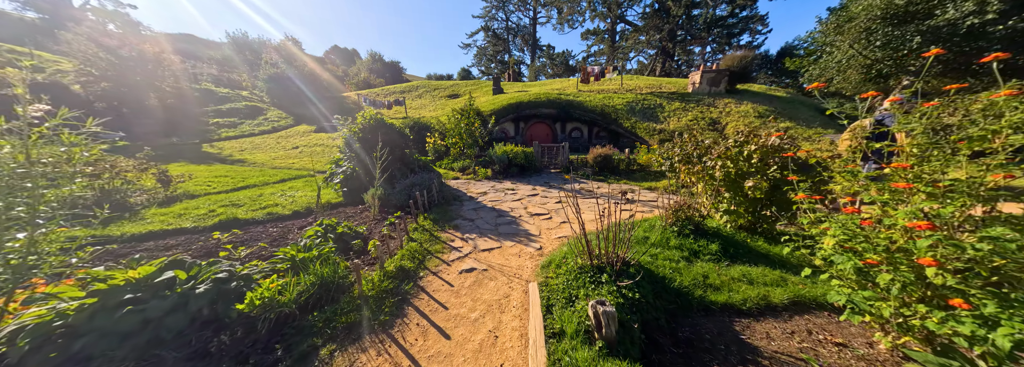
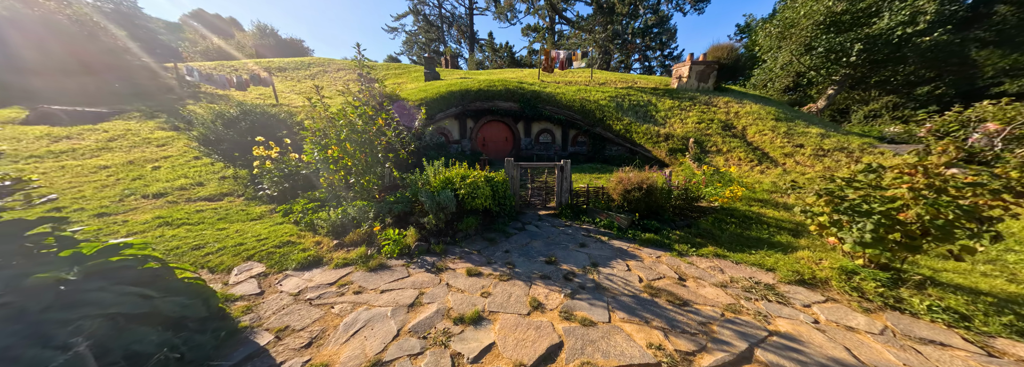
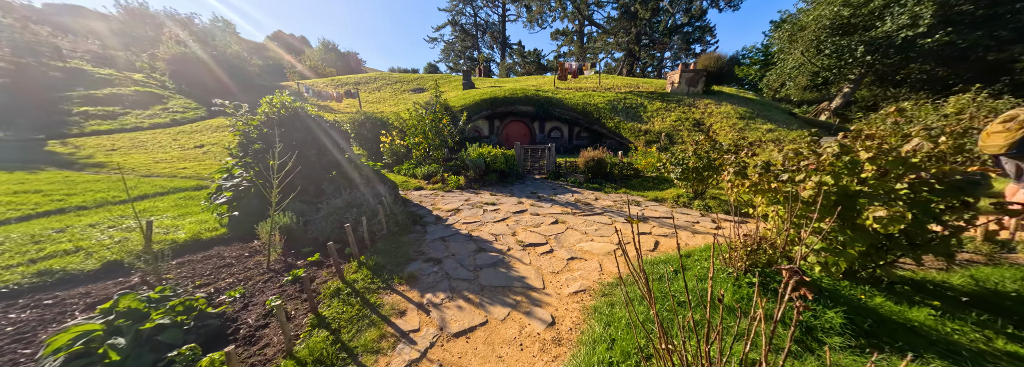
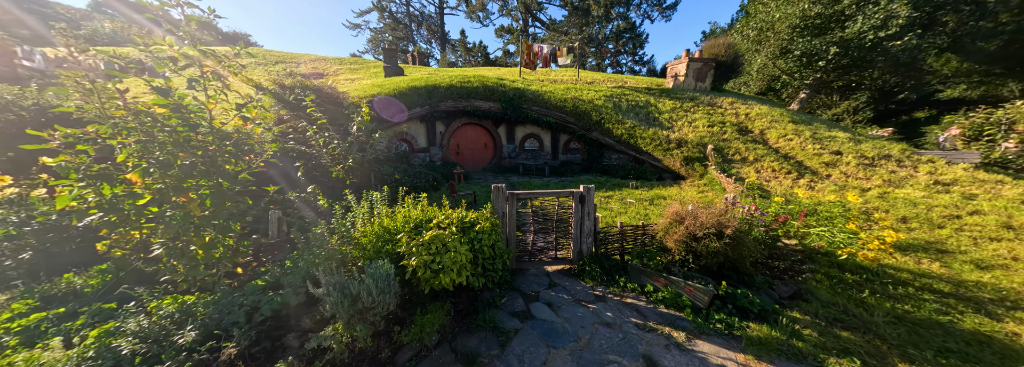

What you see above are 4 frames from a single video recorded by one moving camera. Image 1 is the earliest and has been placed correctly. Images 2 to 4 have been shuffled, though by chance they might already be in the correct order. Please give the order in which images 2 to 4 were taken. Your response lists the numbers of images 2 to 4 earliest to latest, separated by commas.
3, 2, 4
